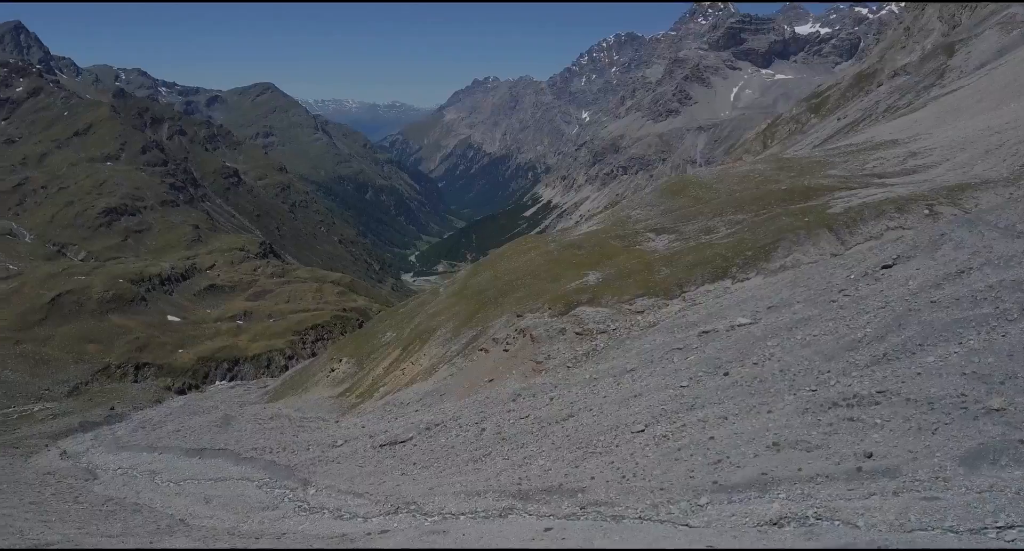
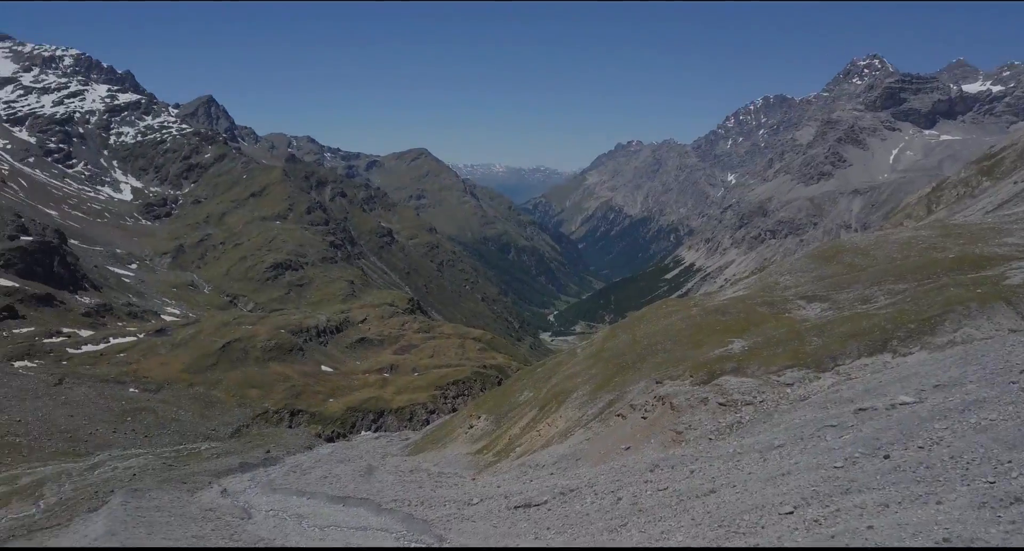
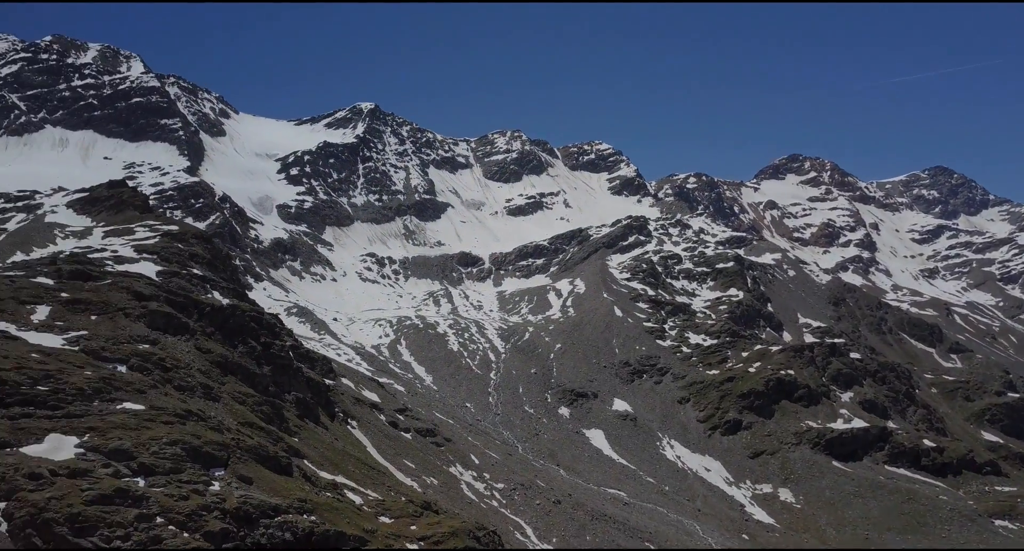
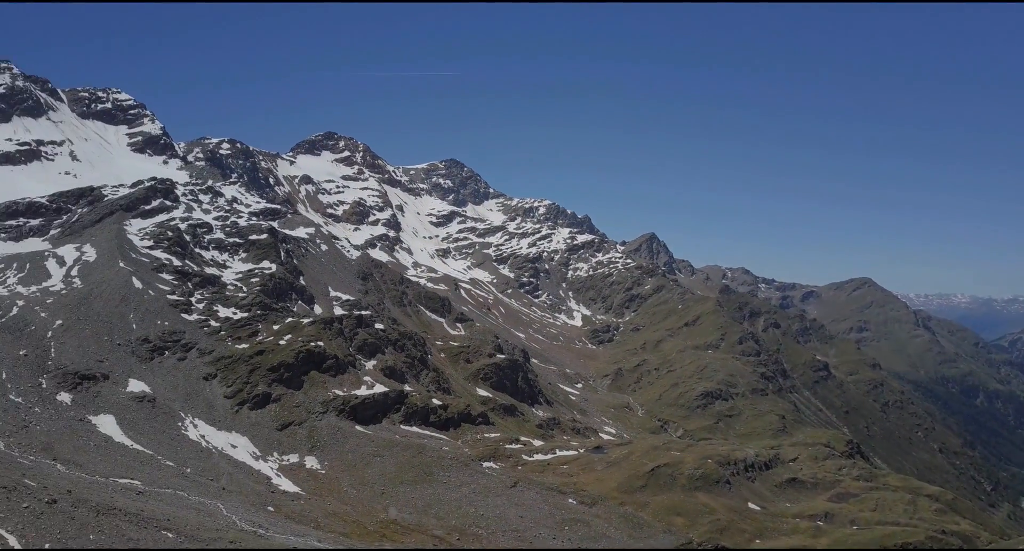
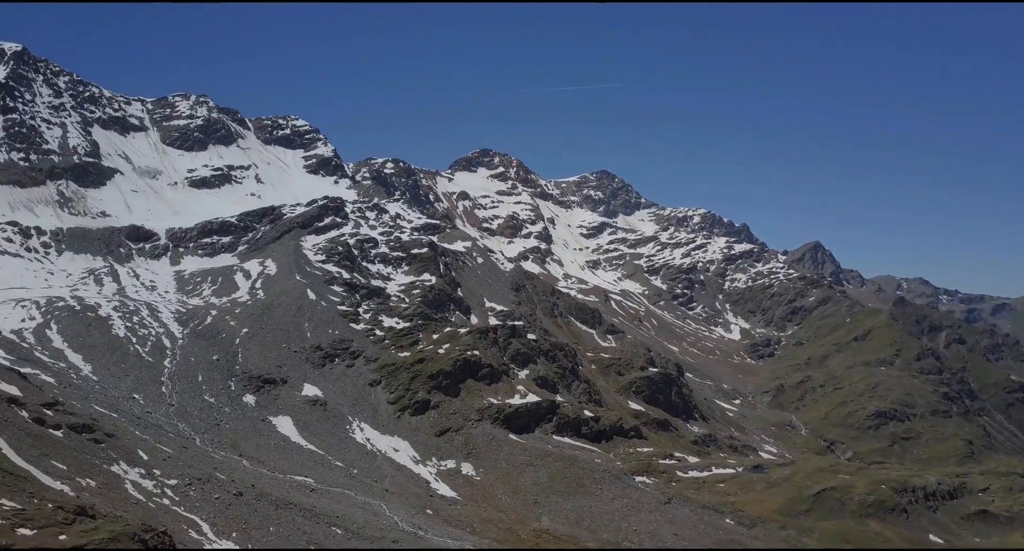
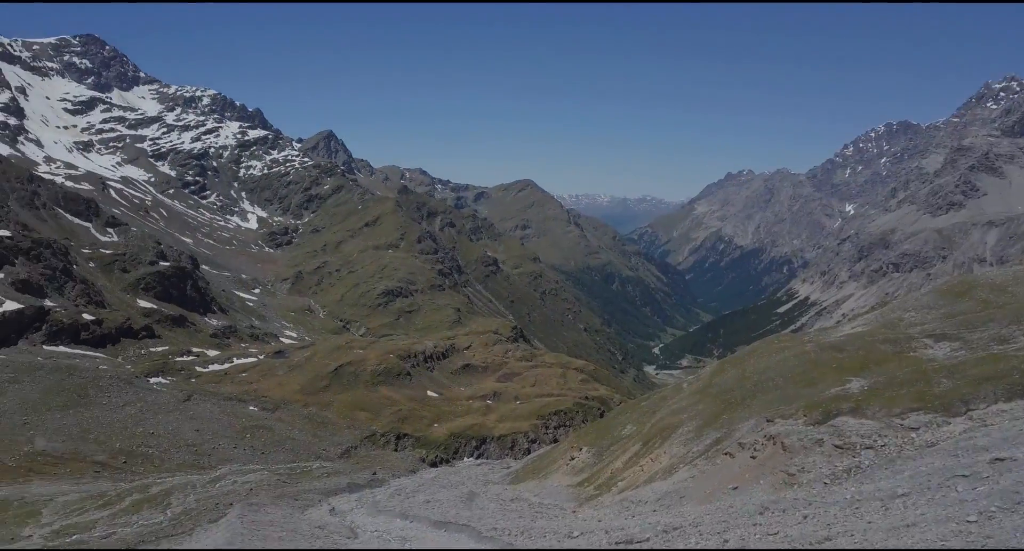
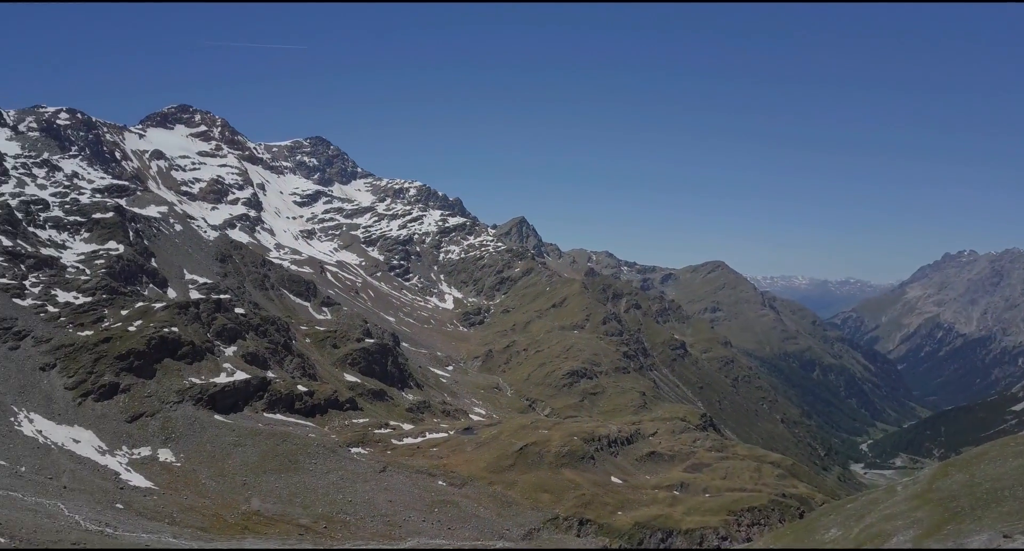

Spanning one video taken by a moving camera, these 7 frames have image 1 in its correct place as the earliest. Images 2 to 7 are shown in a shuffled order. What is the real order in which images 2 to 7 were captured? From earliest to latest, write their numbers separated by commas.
2, 6, 7, 4, 5, 3
